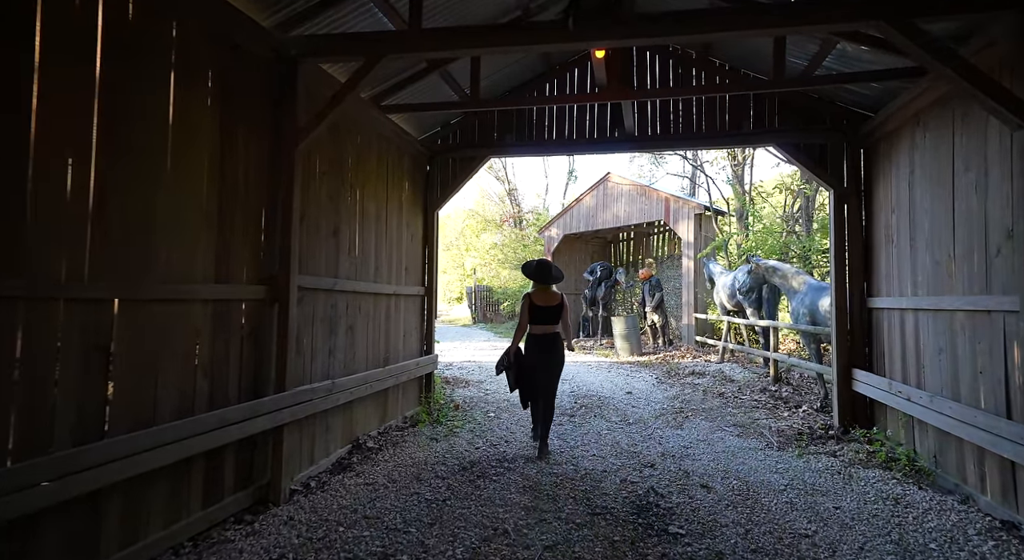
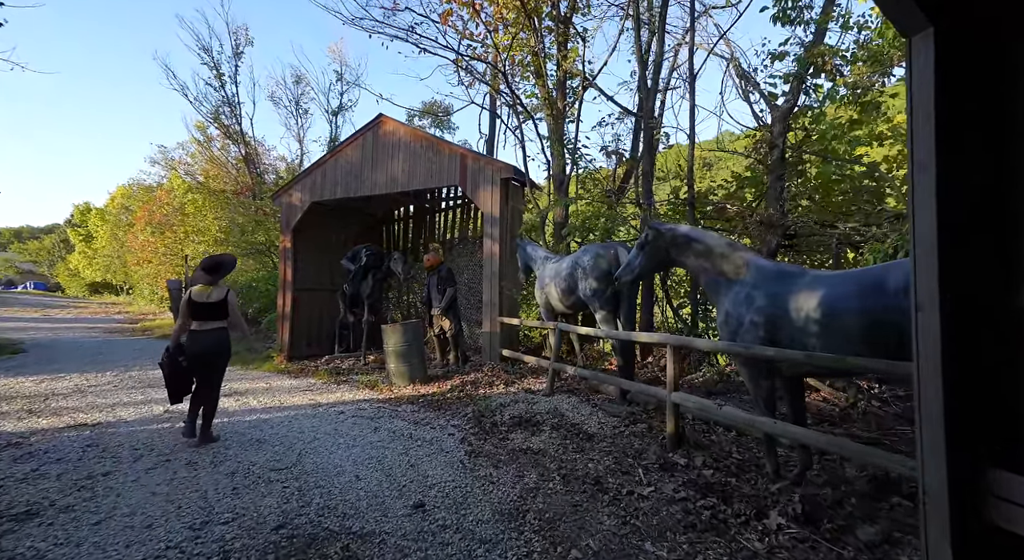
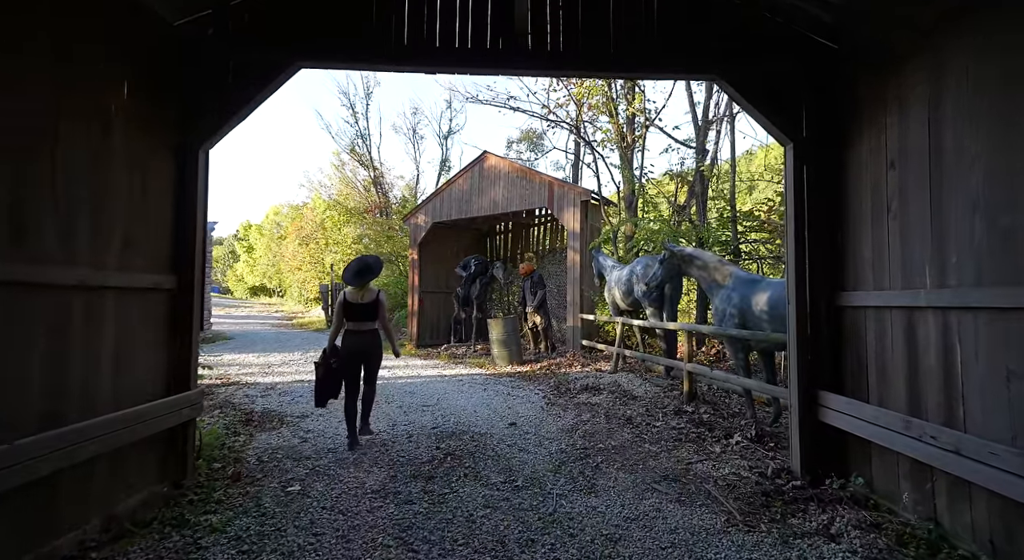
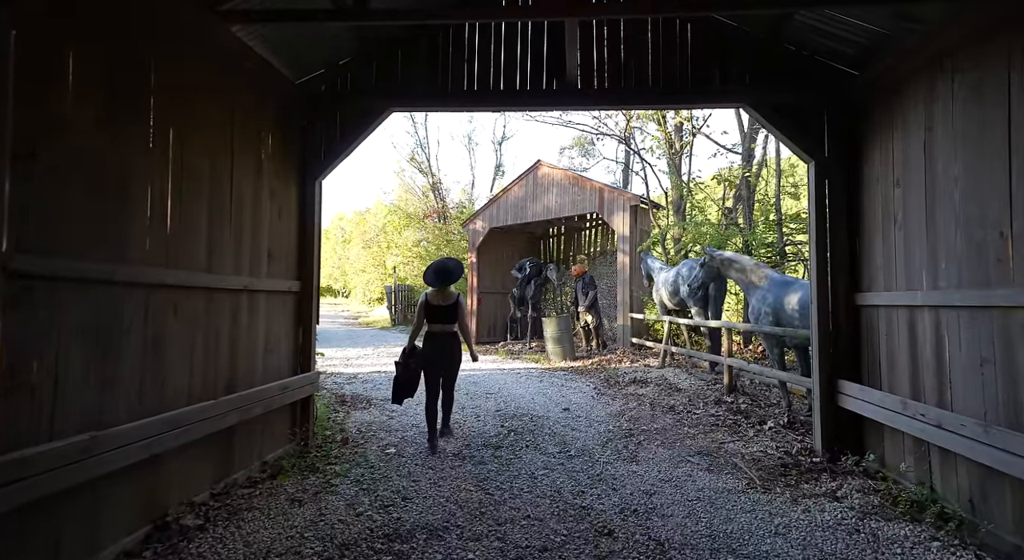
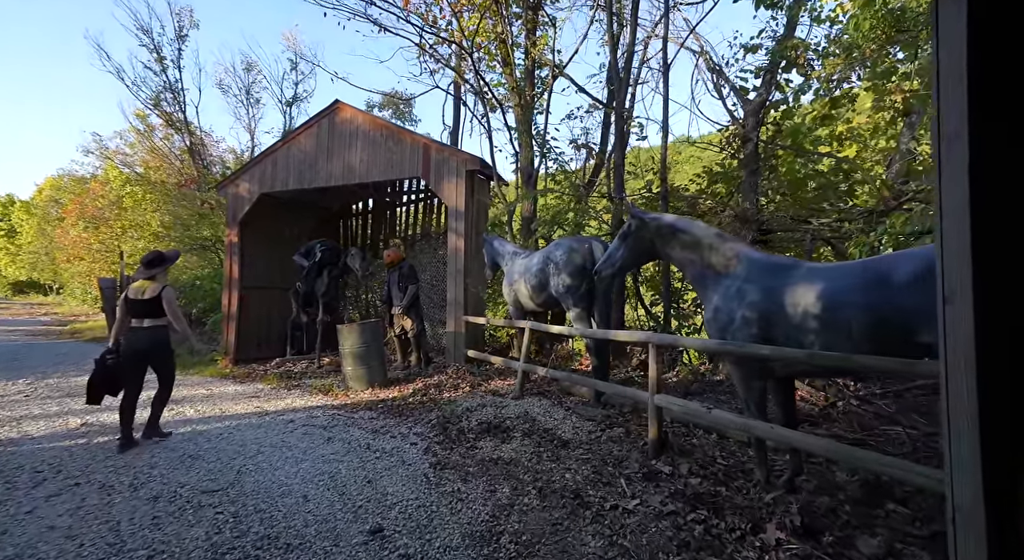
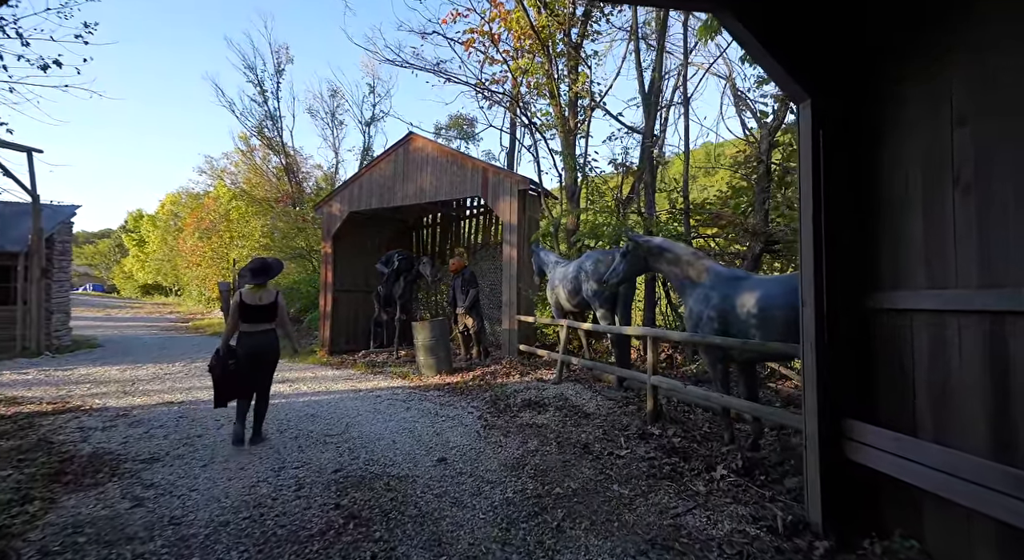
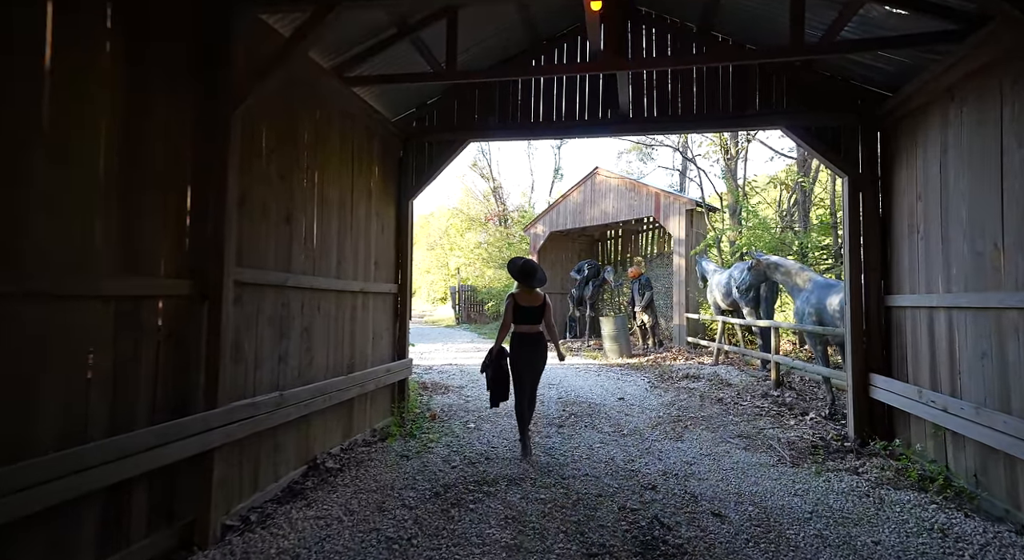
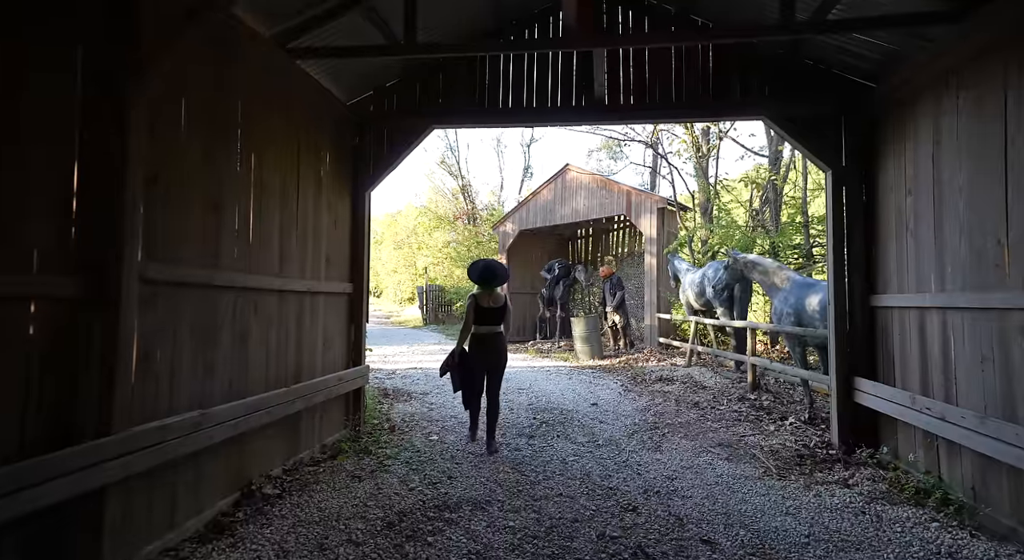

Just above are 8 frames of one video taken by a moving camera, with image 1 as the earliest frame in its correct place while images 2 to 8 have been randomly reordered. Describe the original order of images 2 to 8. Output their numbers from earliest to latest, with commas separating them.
7, 8, 4, 3, 6, 2, 5
